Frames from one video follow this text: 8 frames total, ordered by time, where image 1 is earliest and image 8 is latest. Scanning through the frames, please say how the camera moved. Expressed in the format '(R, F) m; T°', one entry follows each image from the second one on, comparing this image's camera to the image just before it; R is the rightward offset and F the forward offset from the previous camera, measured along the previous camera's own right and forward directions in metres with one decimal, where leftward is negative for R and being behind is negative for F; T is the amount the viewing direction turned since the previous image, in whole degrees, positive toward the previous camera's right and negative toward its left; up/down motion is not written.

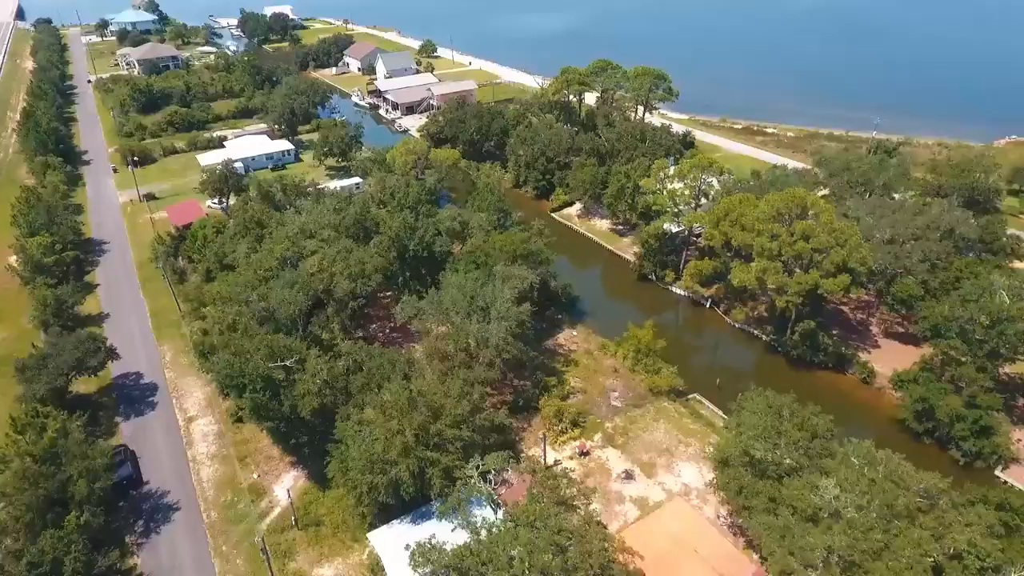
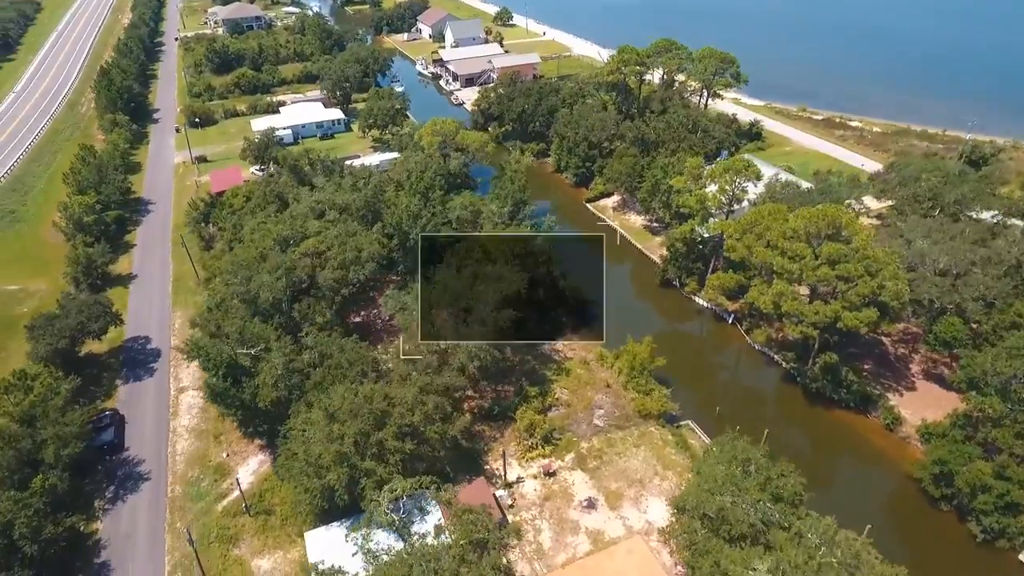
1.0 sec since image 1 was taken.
(+5.8, +2.4) m; -7°
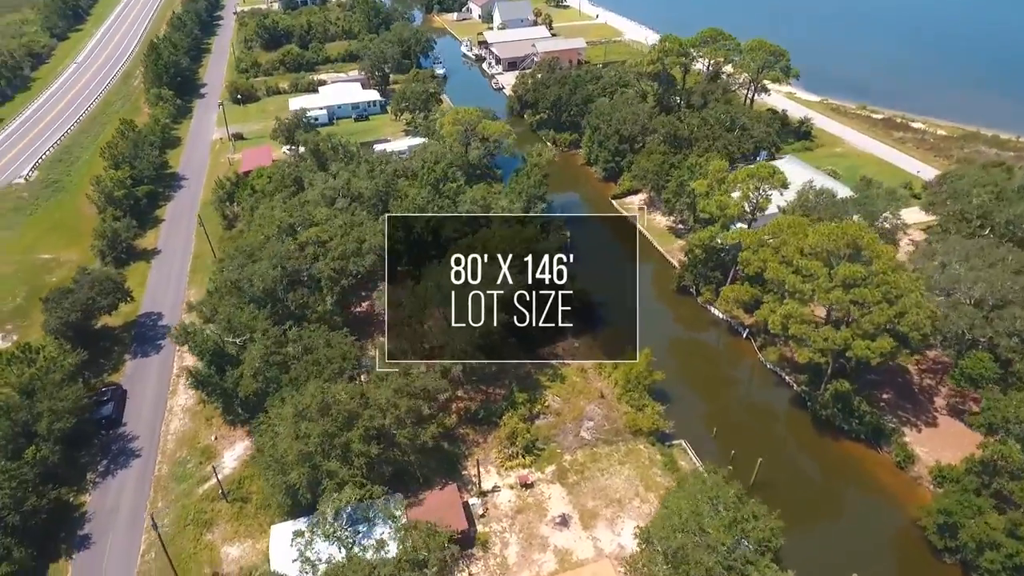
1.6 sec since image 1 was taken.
(+3.6, +1.2) m; -5°
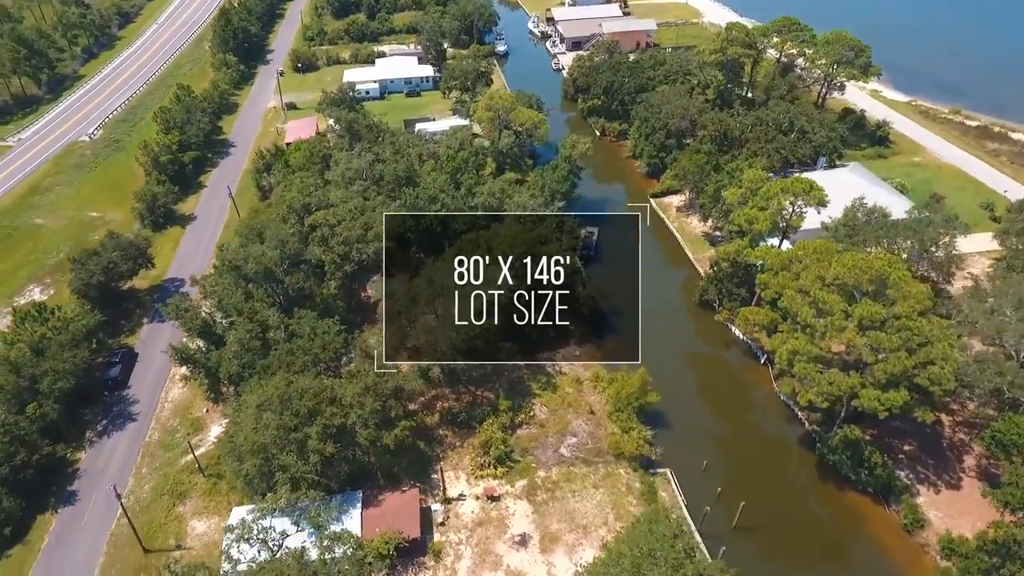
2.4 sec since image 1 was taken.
(+4.7, +1.7) m; -7°
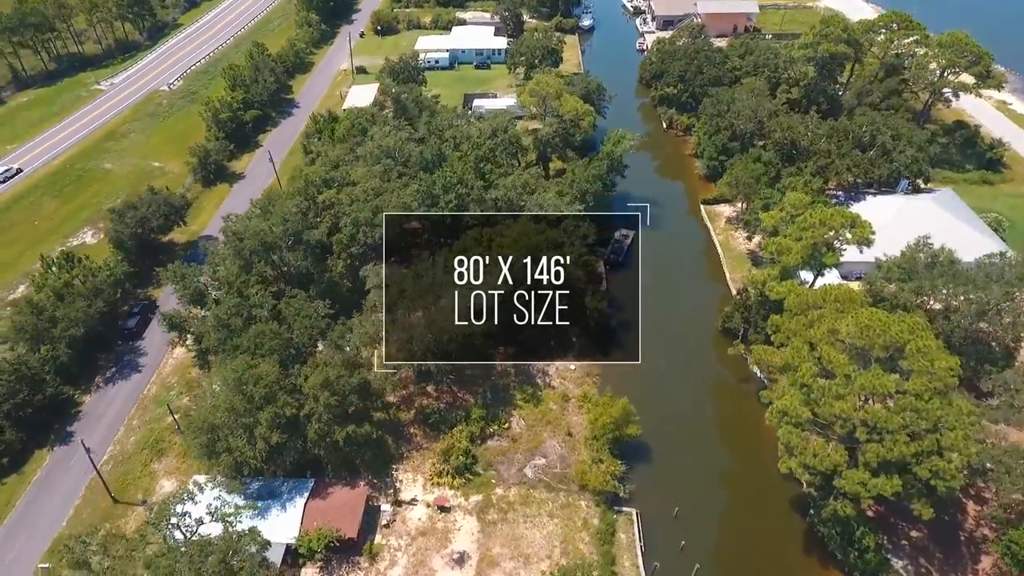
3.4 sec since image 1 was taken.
(+5.8, +2.2) m; -8°
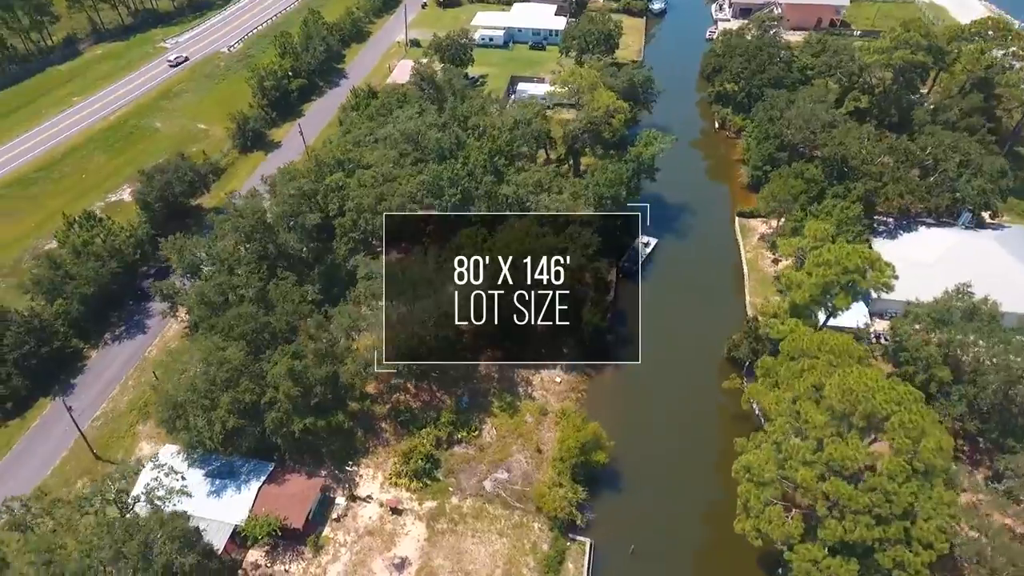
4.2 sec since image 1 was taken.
(+4.8, +1.5) m; -6°
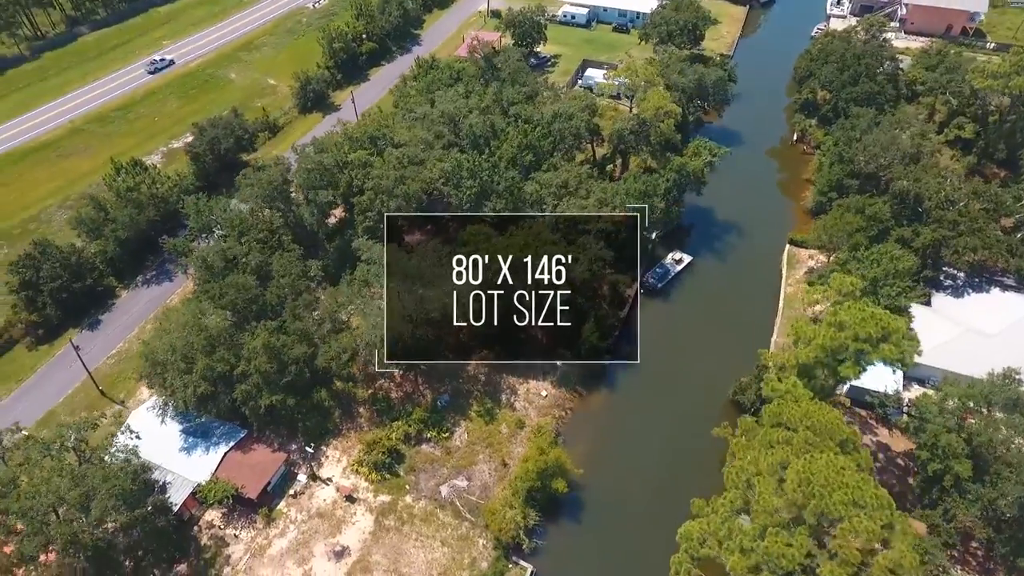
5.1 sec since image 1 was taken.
(+5.3, +1.7) m; -8°
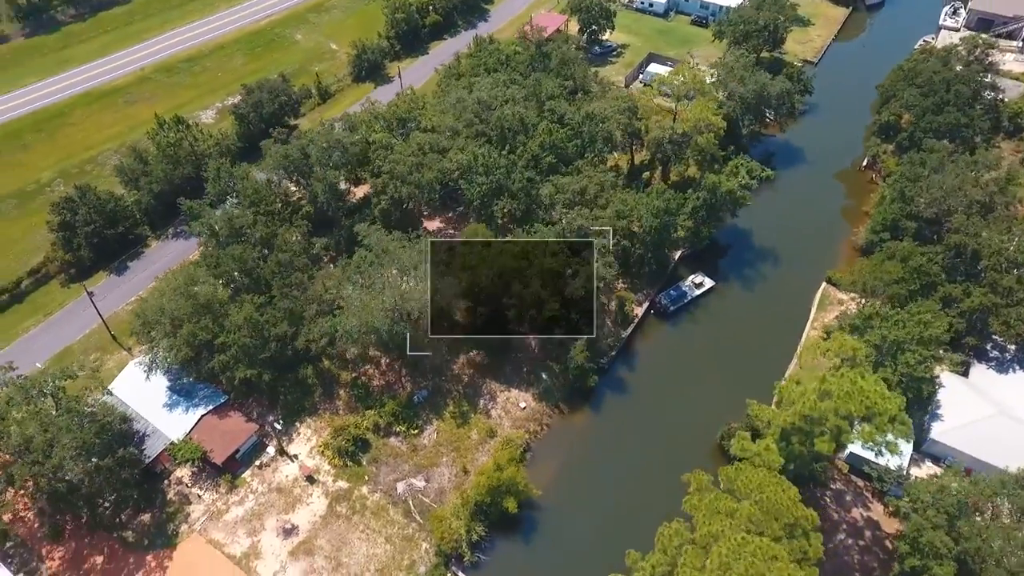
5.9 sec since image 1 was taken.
(+4.9, +1.3) m; -7°
